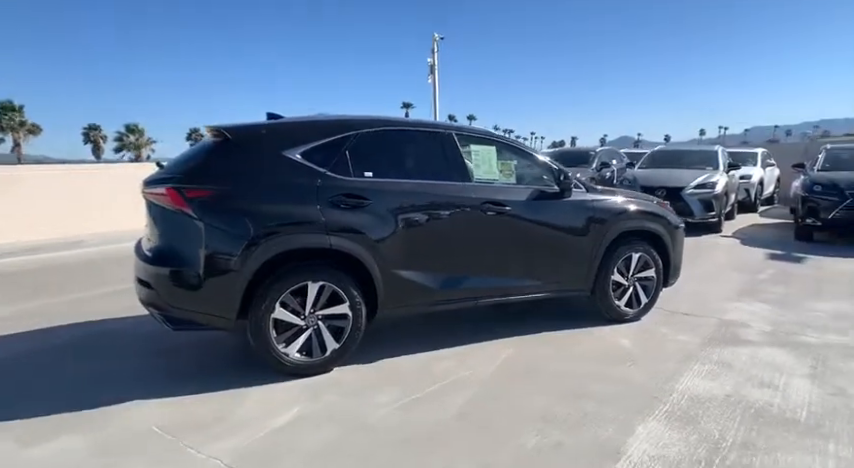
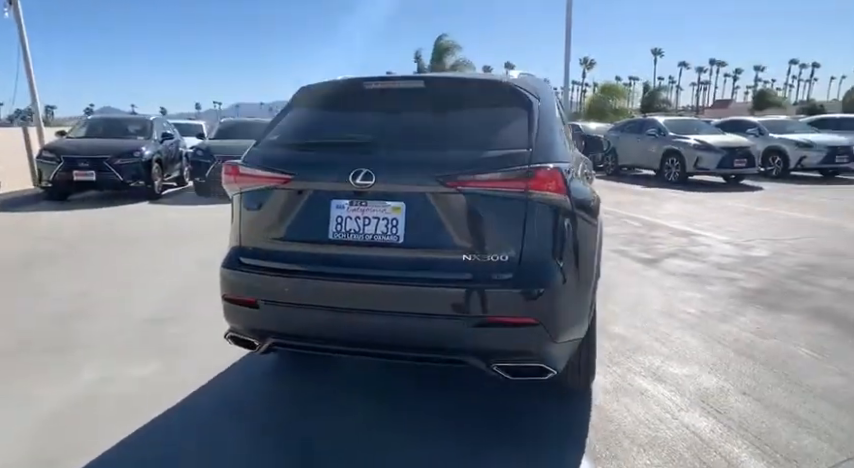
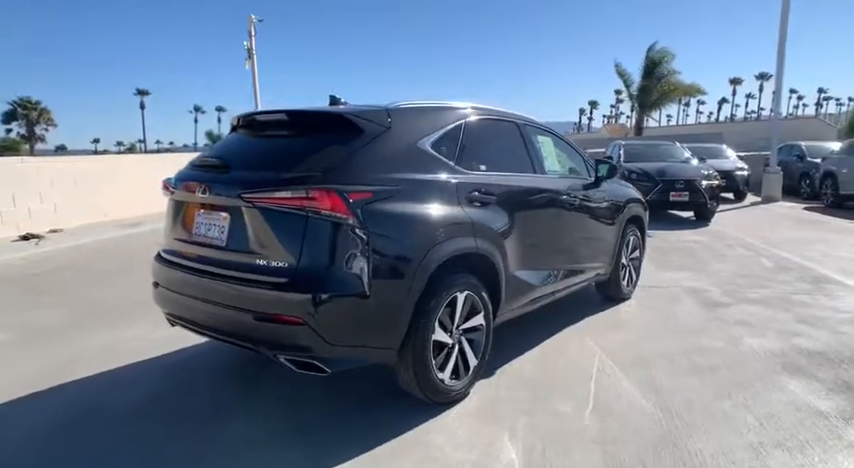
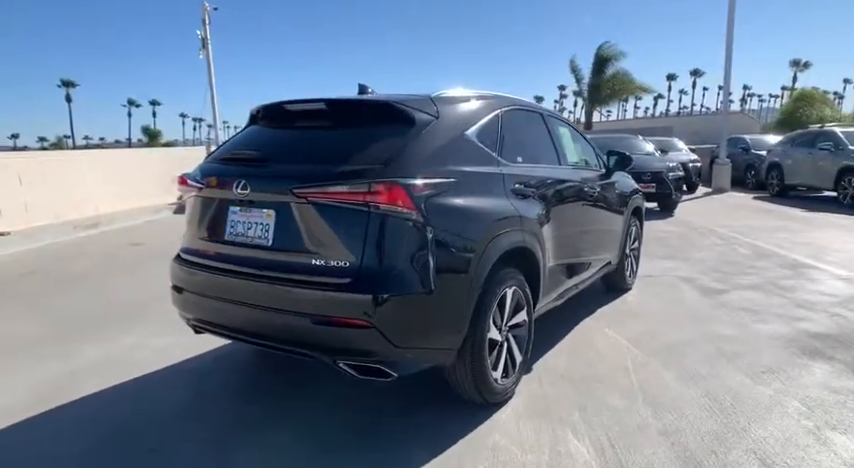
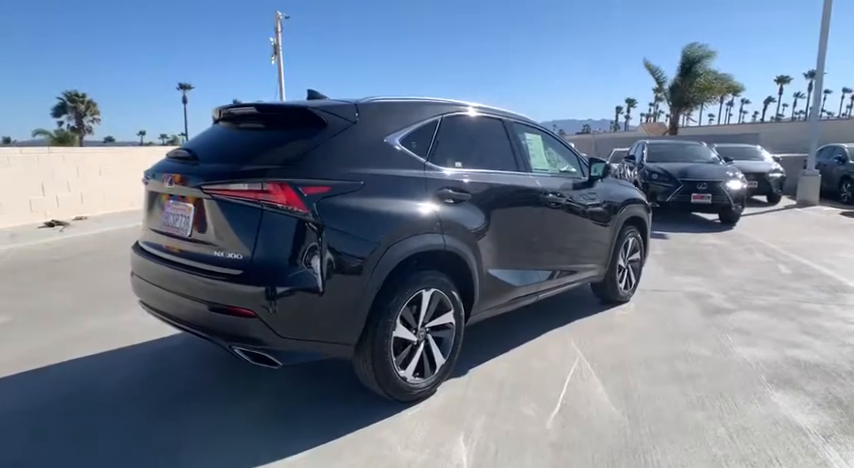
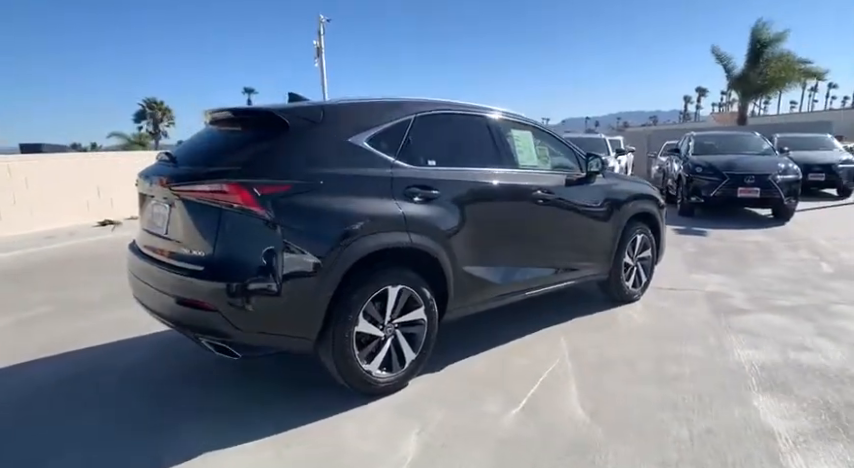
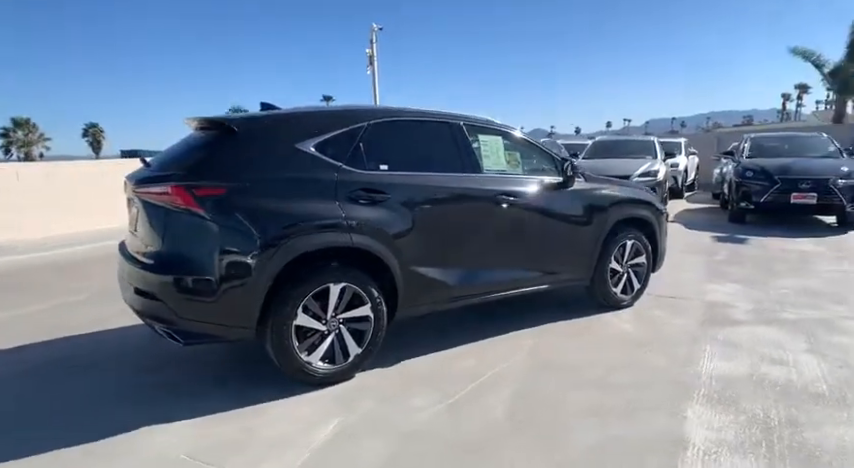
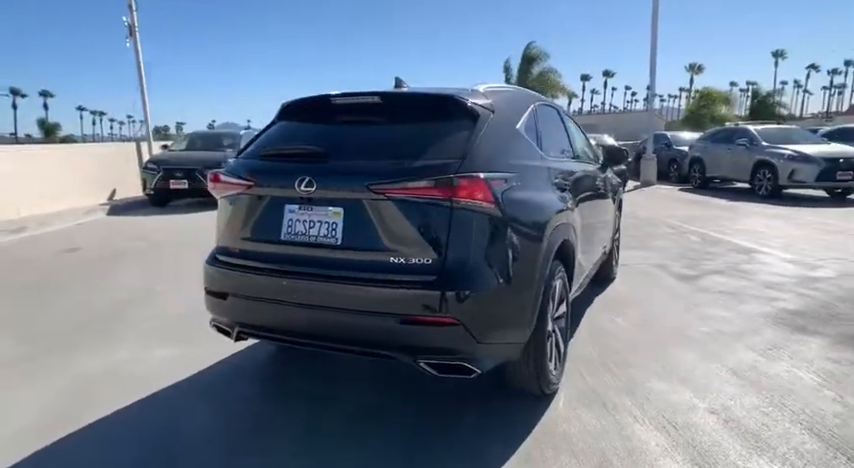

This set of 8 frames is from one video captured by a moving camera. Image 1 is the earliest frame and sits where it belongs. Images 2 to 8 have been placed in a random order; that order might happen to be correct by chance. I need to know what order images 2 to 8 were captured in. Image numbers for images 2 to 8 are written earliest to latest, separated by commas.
7, 6, 5, 3, 4, 8, 2
